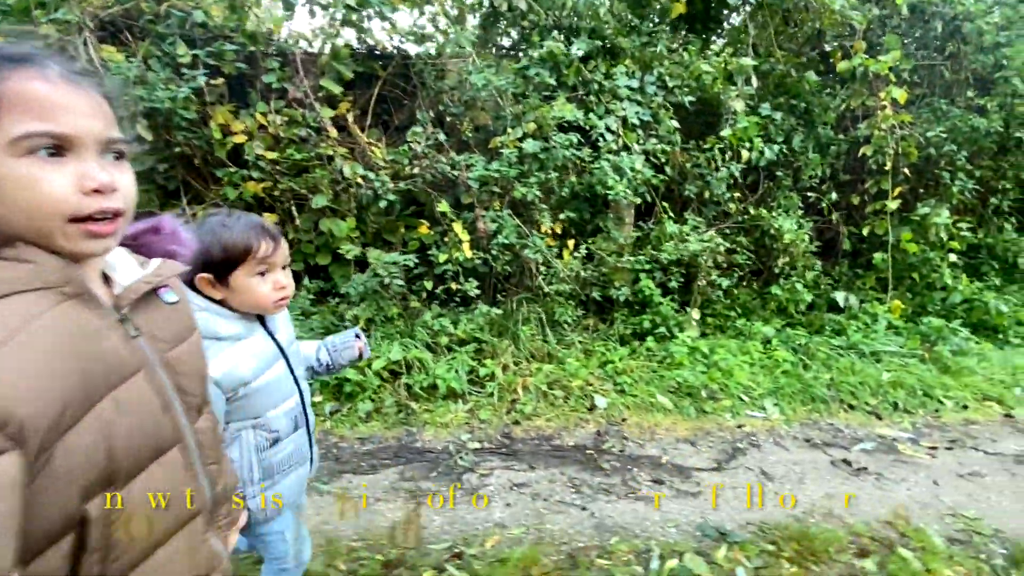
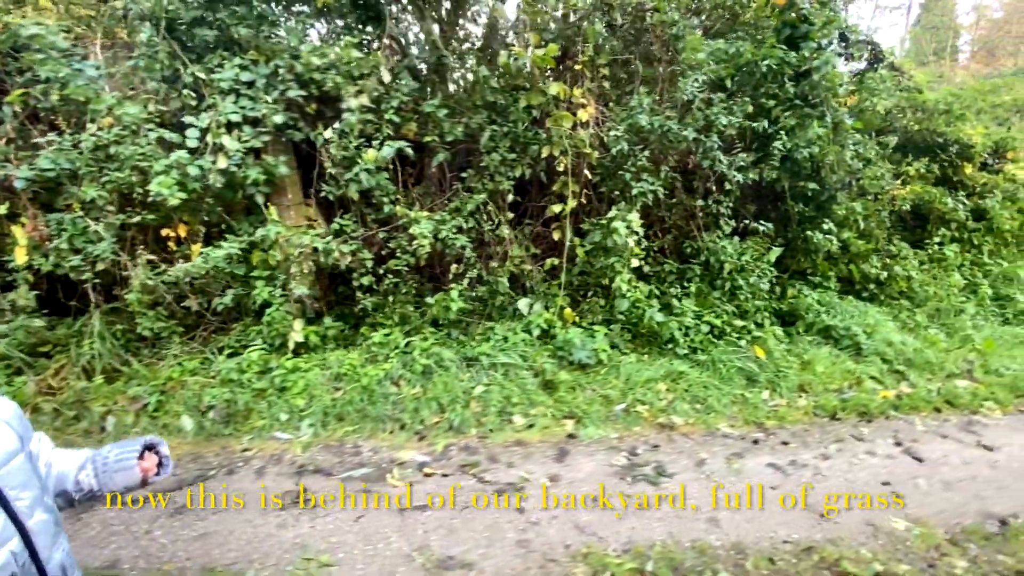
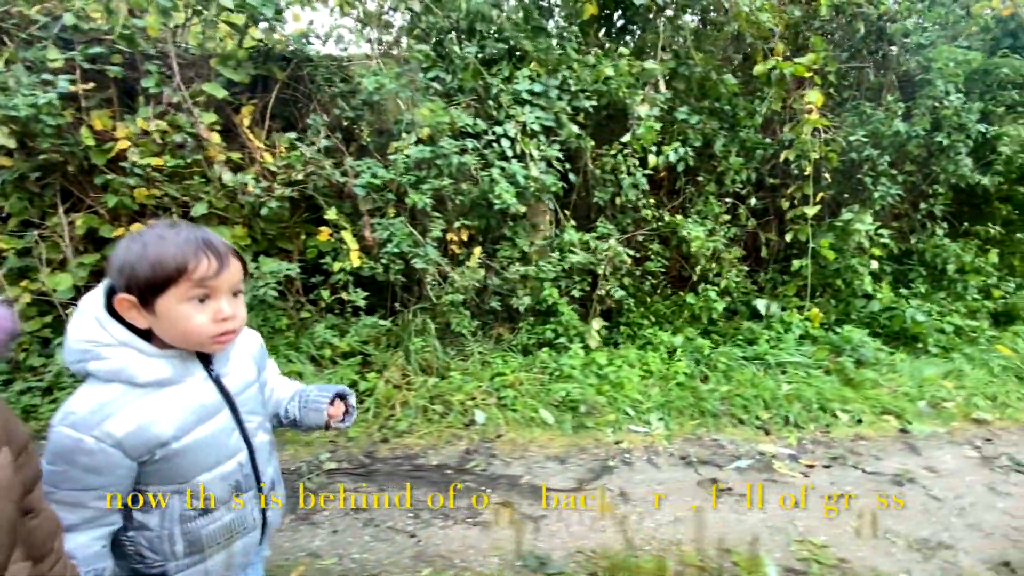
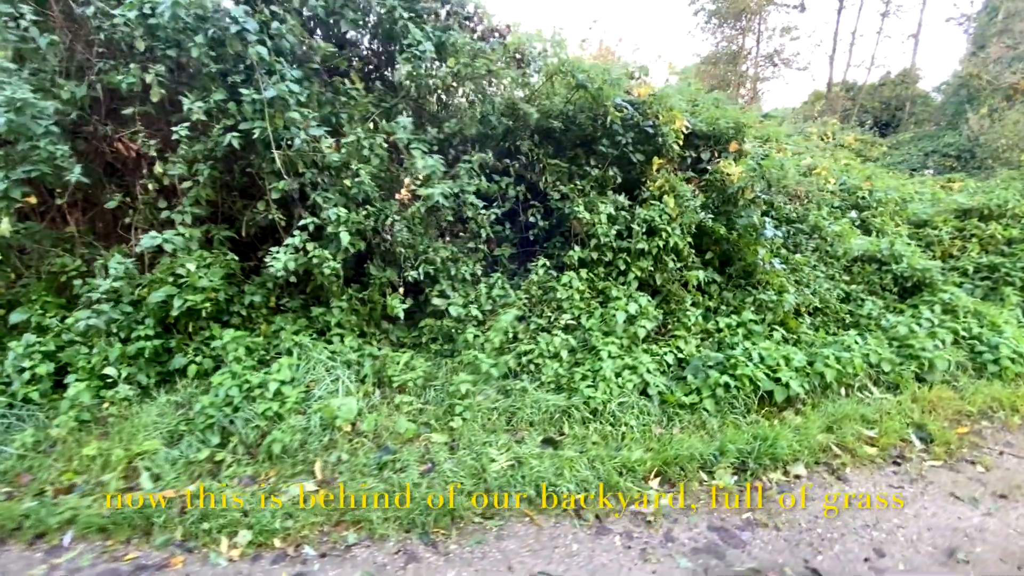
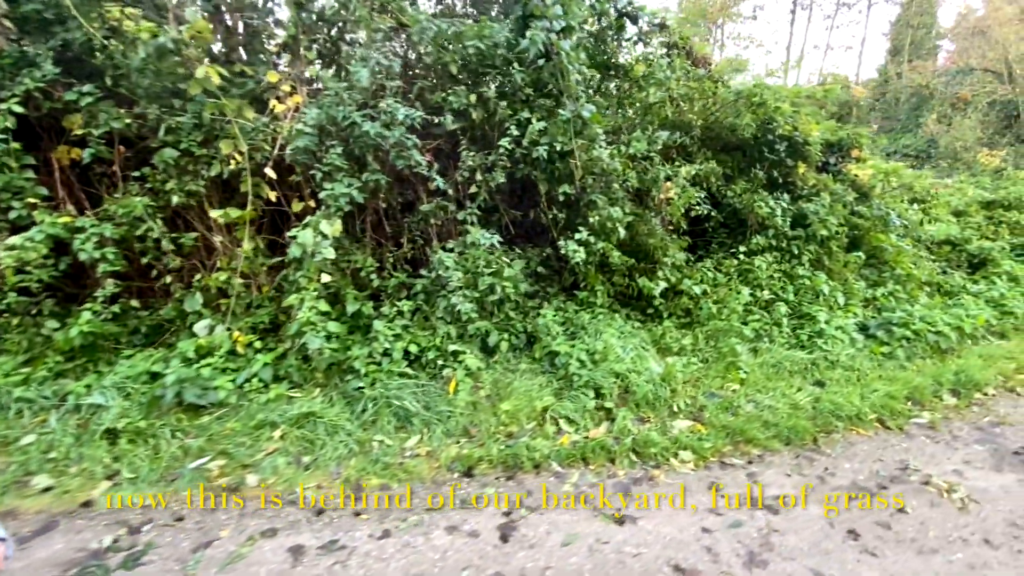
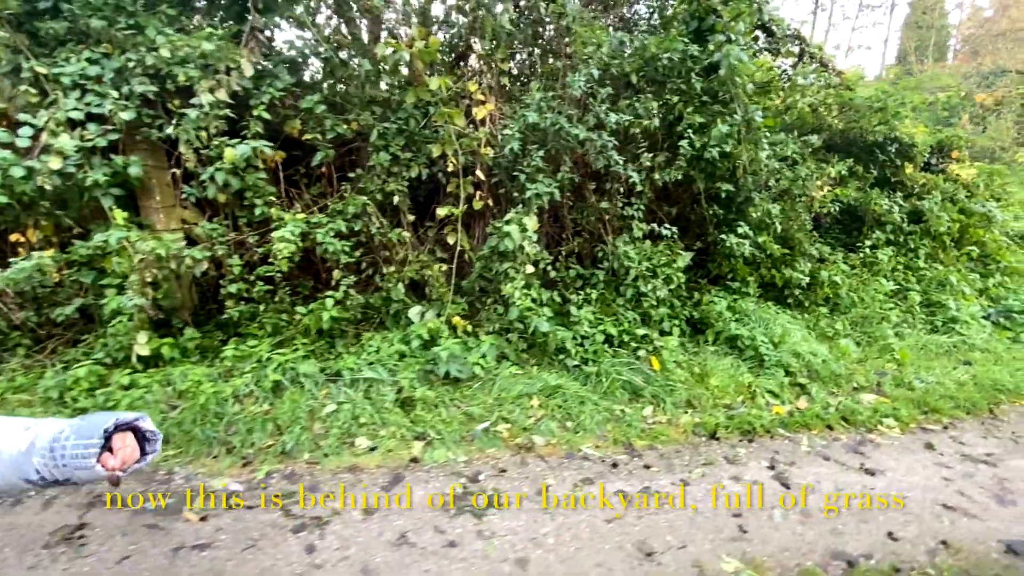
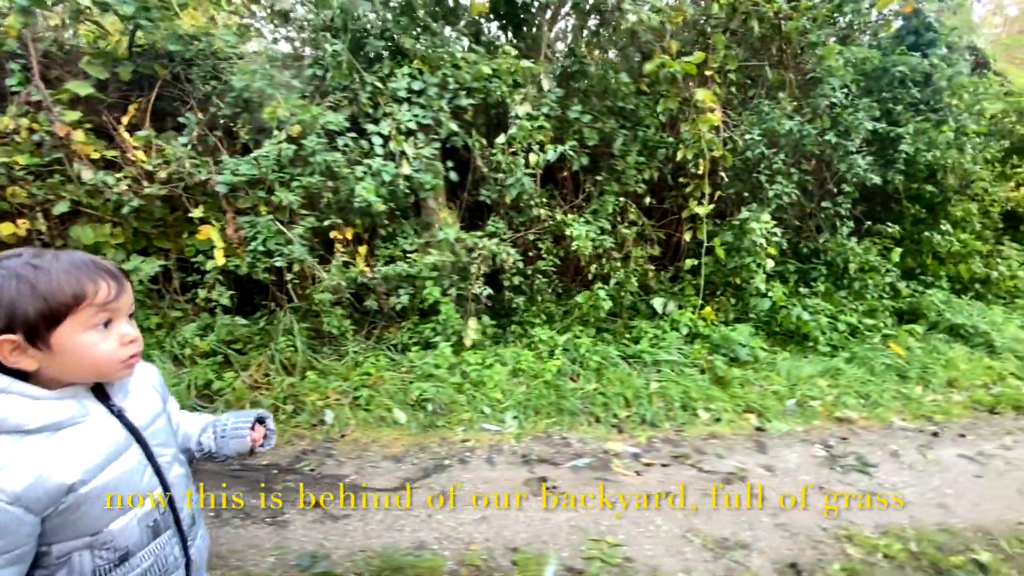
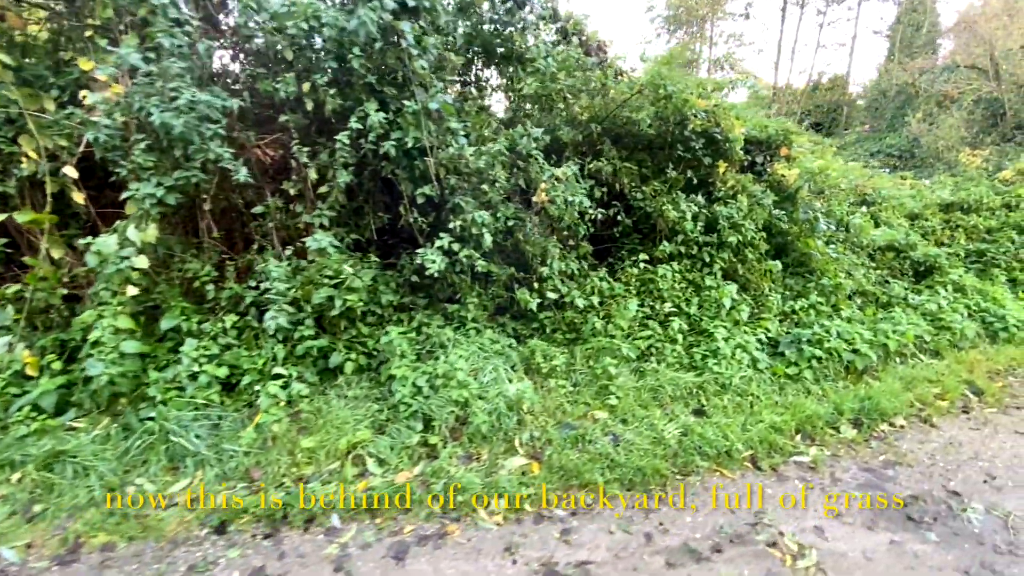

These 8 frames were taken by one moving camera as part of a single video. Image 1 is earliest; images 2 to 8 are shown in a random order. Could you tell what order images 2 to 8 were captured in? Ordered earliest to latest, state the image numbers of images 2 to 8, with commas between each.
3, 7, 2, 6, 5, 8, 4
